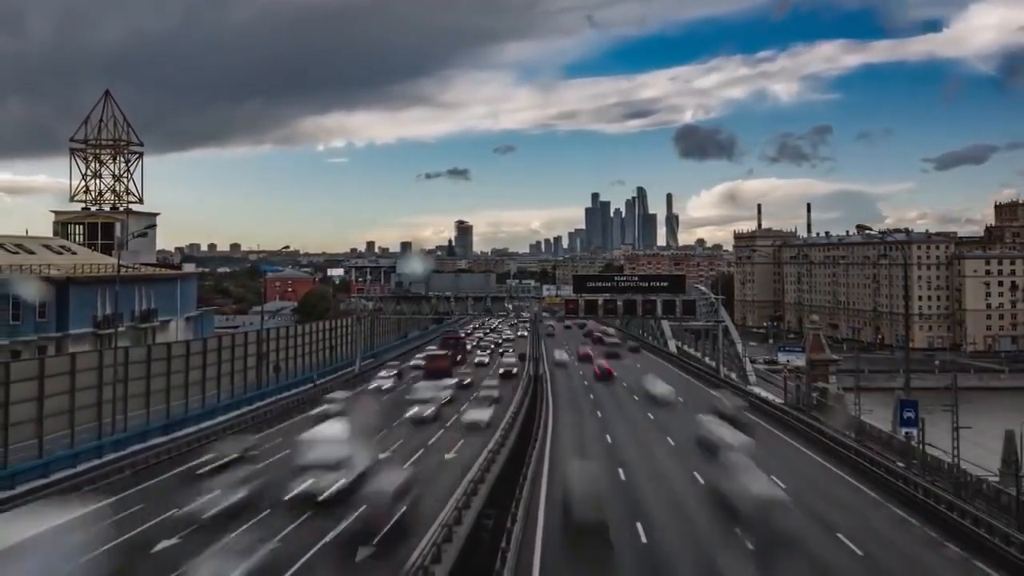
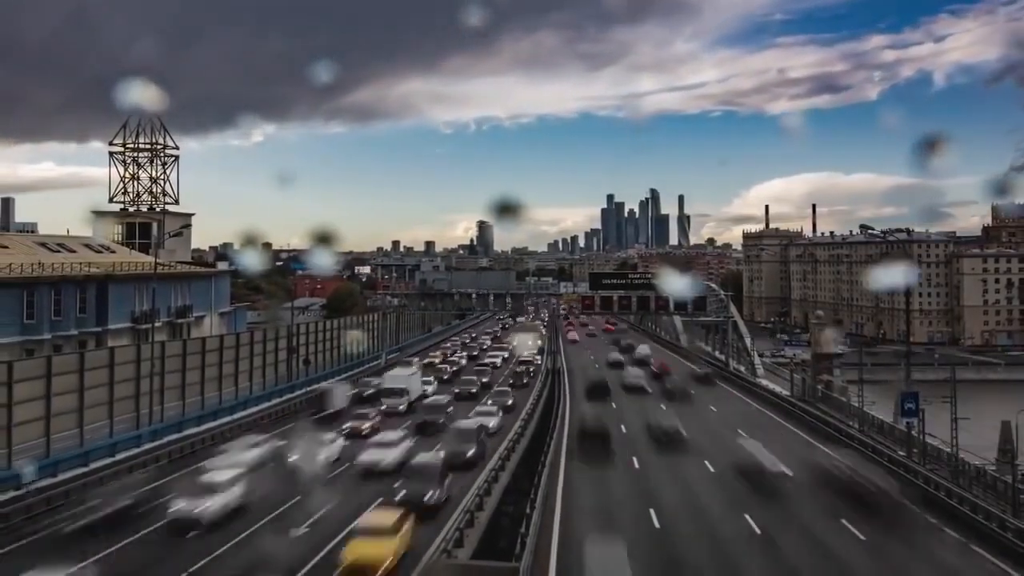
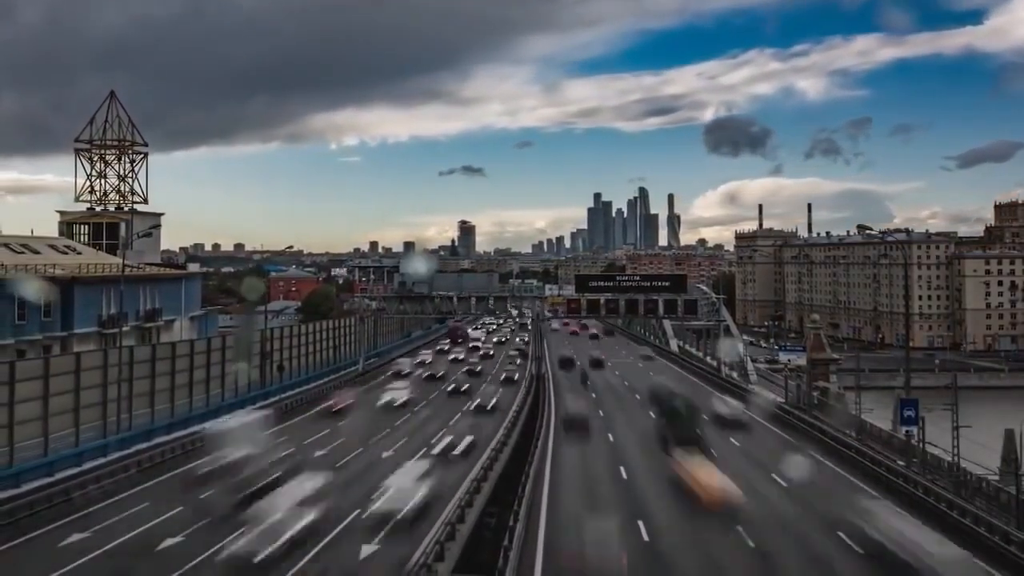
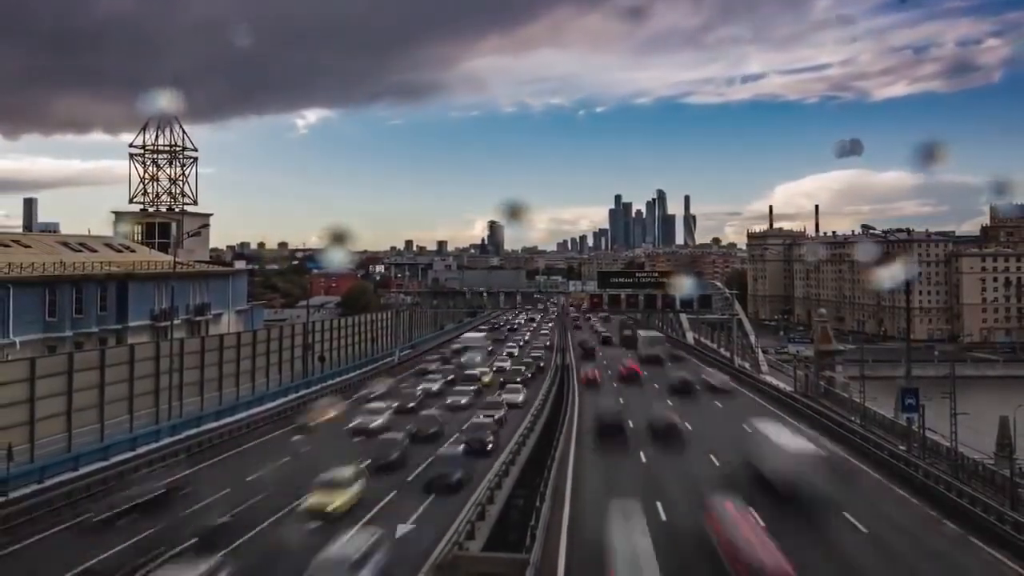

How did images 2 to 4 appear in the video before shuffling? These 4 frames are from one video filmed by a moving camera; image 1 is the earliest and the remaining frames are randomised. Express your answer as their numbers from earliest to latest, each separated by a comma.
3, 2, 4
